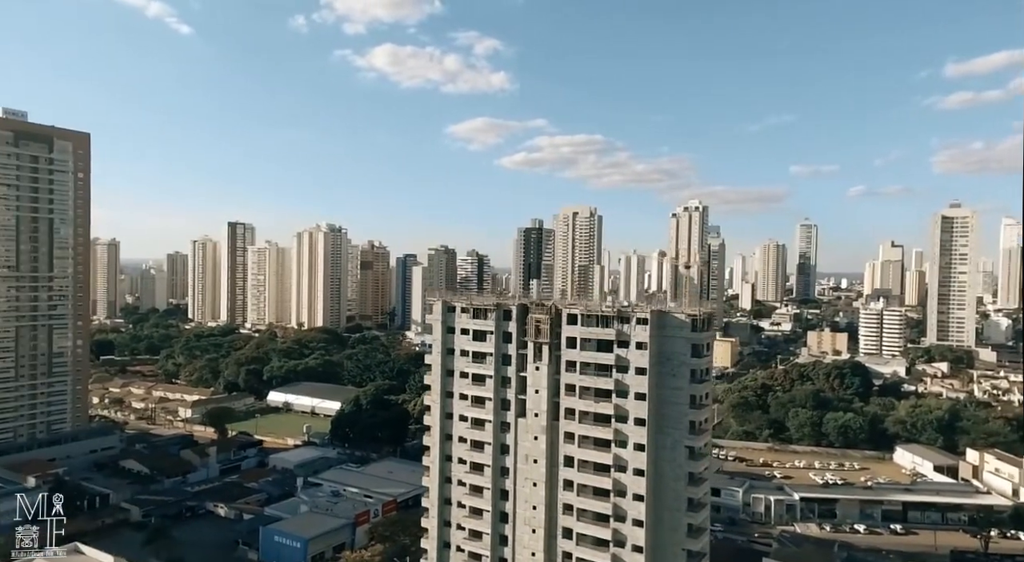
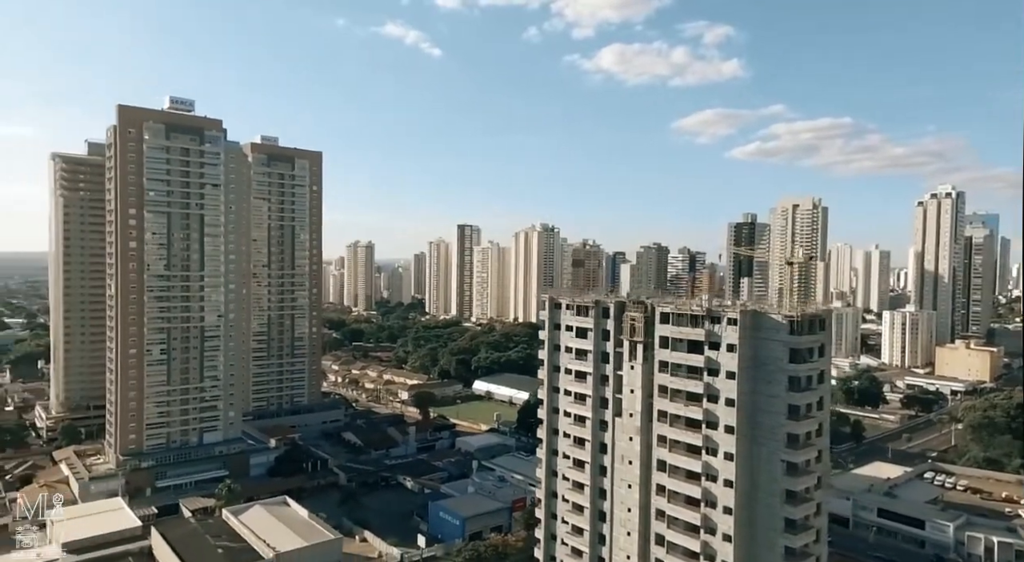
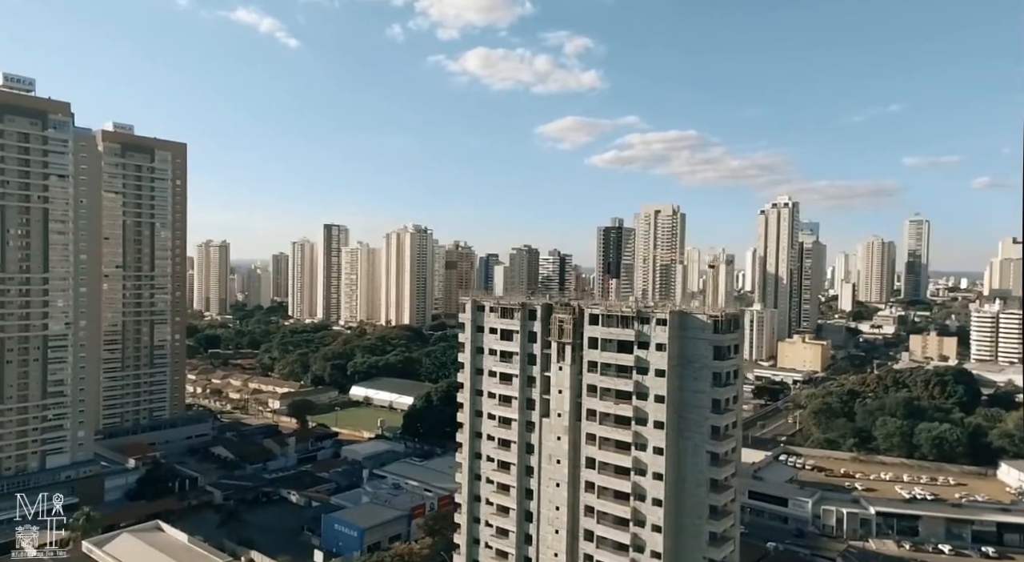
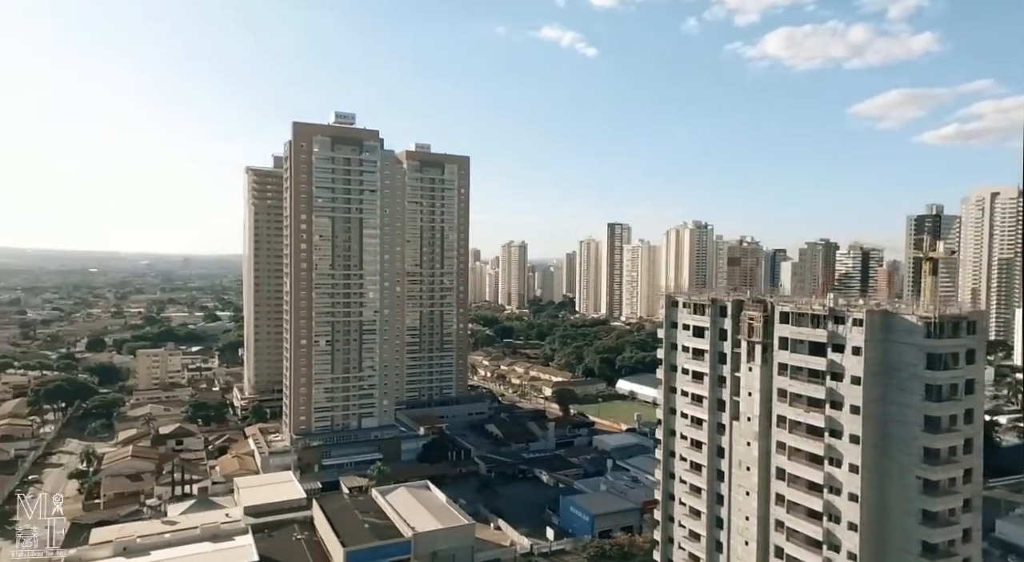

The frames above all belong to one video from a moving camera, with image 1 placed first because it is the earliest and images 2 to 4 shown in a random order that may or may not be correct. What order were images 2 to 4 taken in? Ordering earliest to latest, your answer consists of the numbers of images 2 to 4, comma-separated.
3, 2, 4
